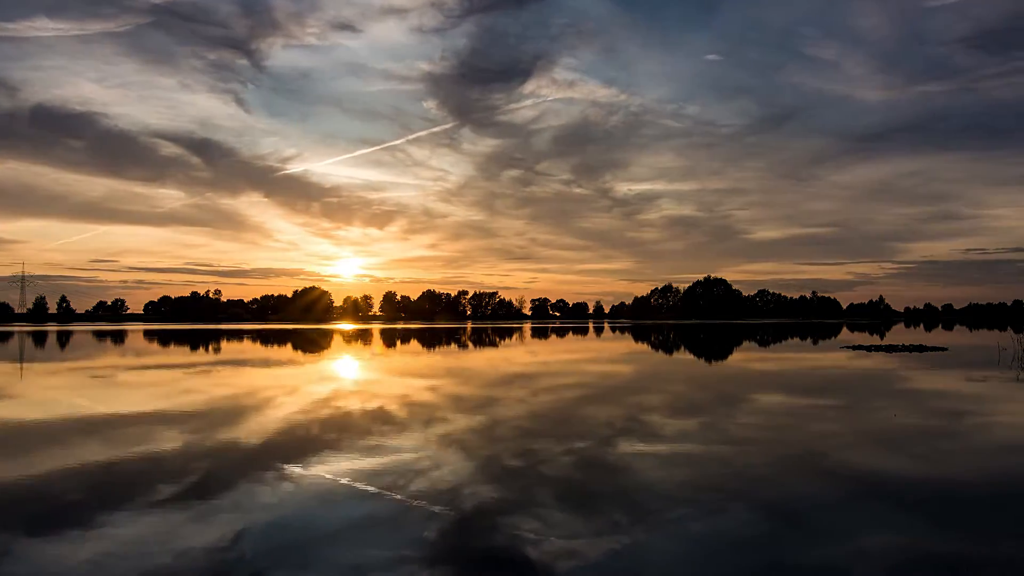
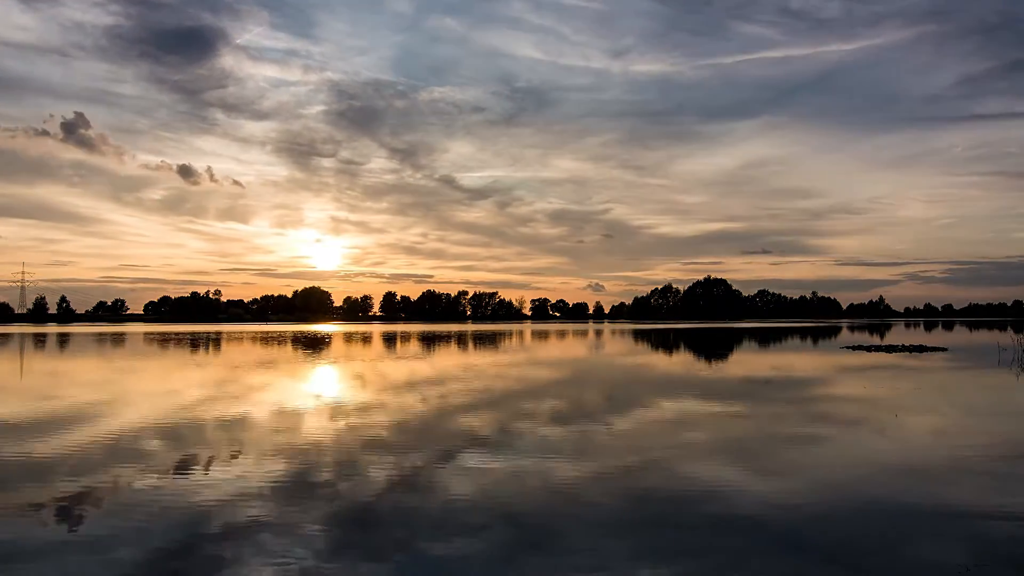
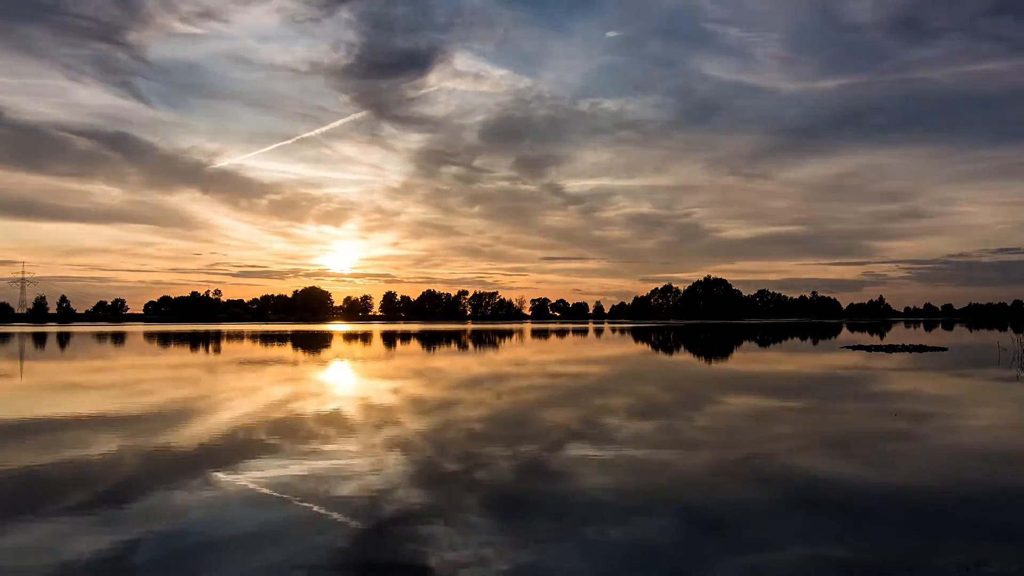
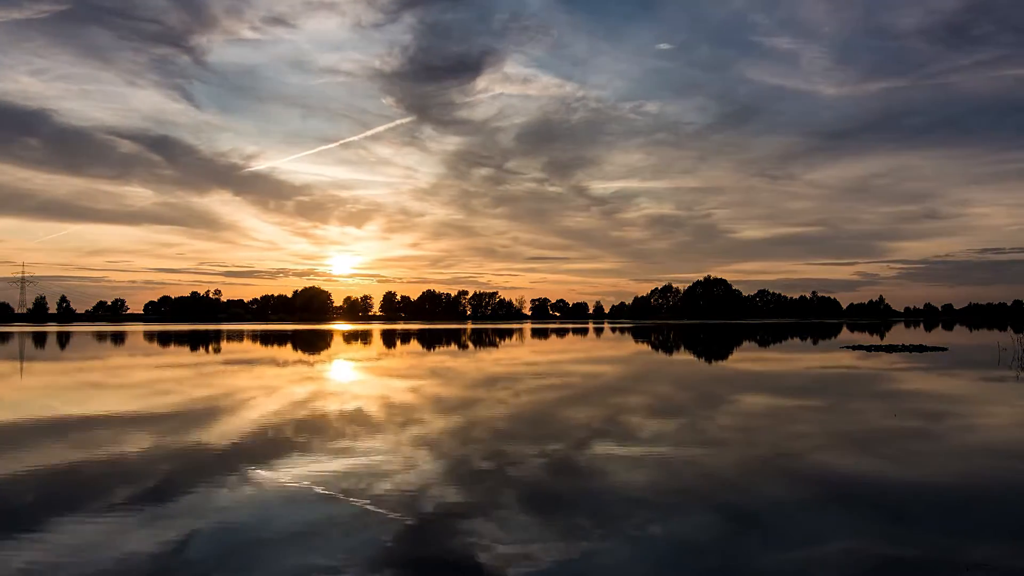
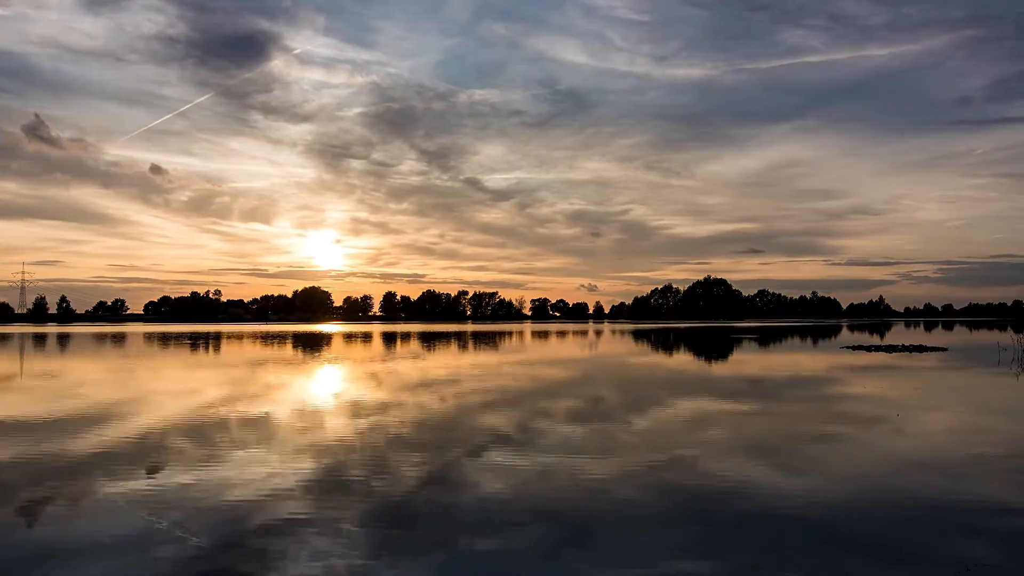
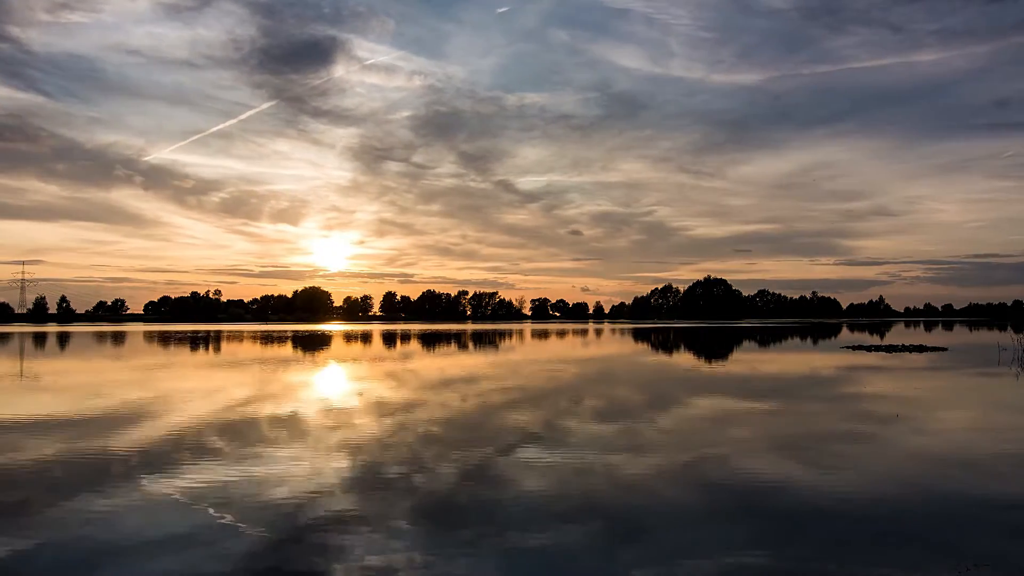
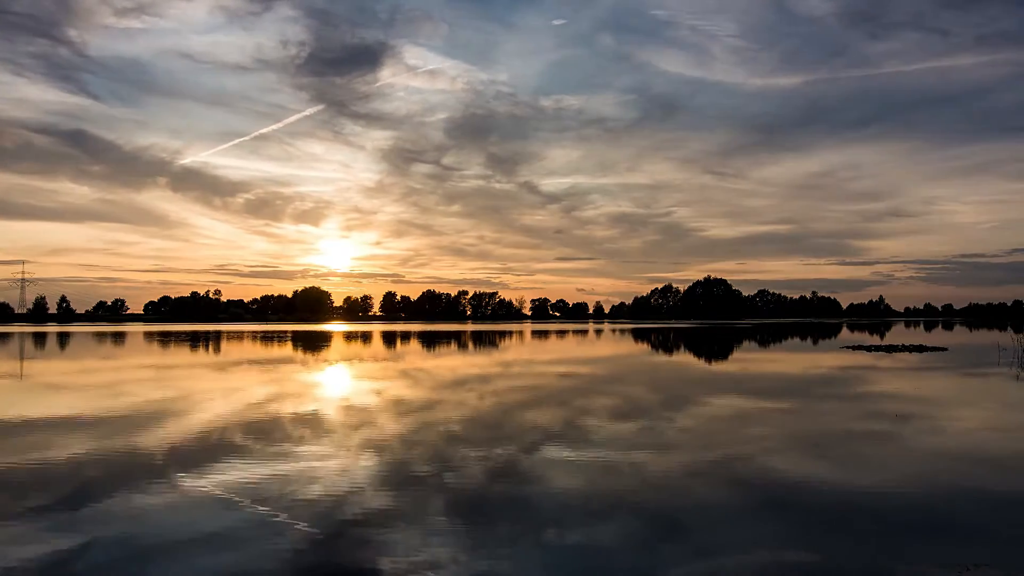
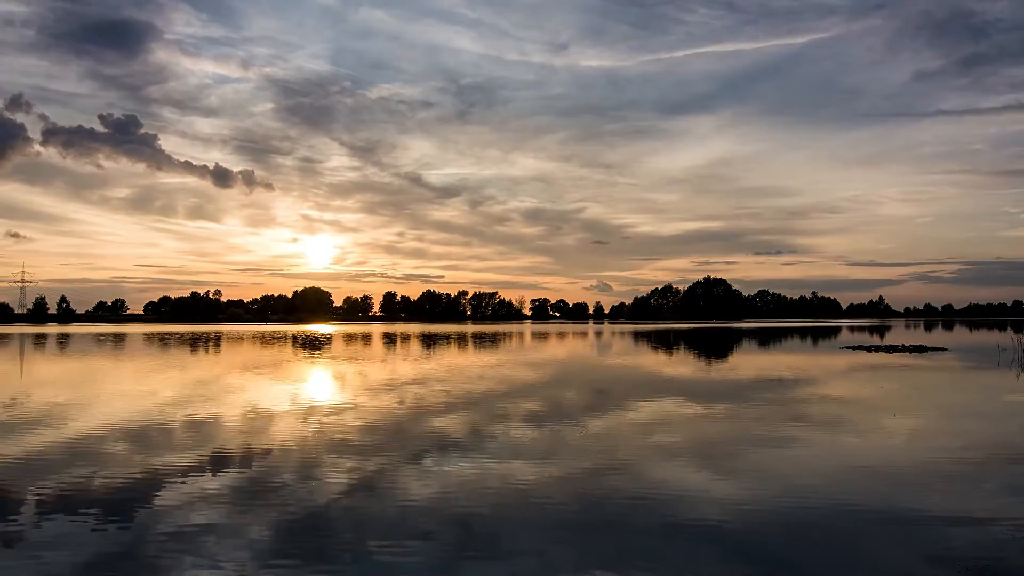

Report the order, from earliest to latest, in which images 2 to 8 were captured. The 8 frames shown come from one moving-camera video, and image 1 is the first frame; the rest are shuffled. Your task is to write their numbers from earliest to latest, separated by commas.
4, 3, 7, 6, 5, 2, 8
